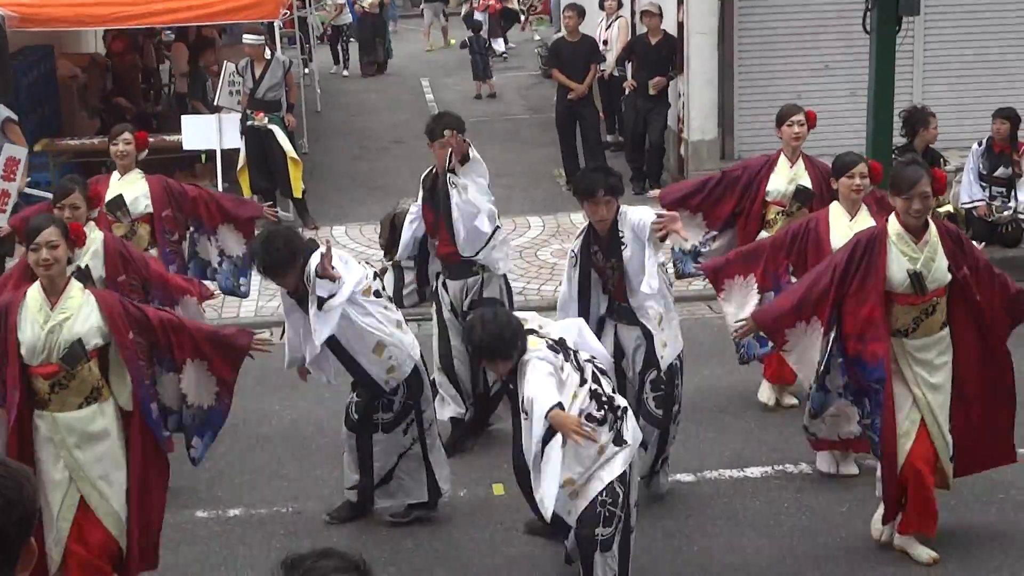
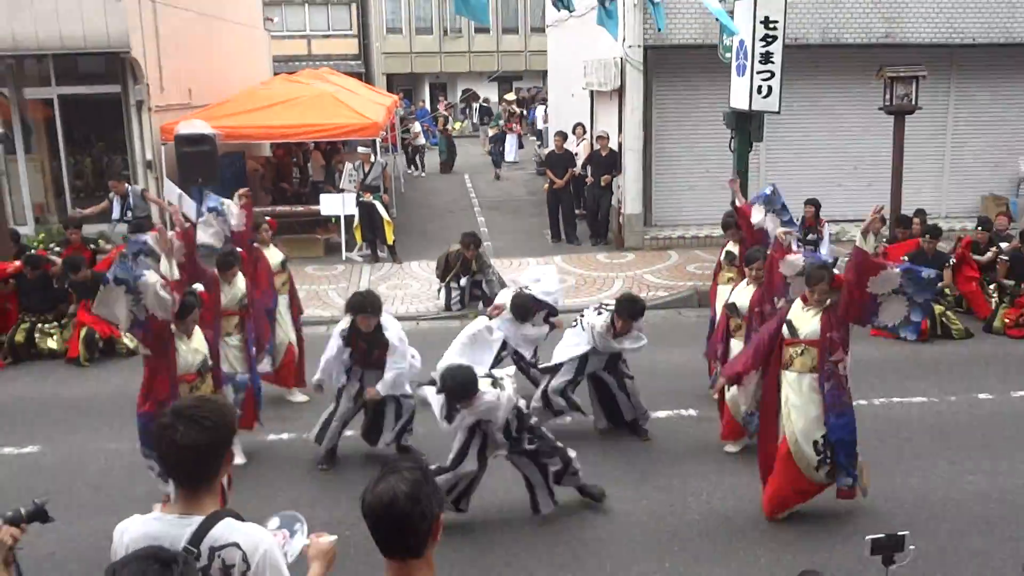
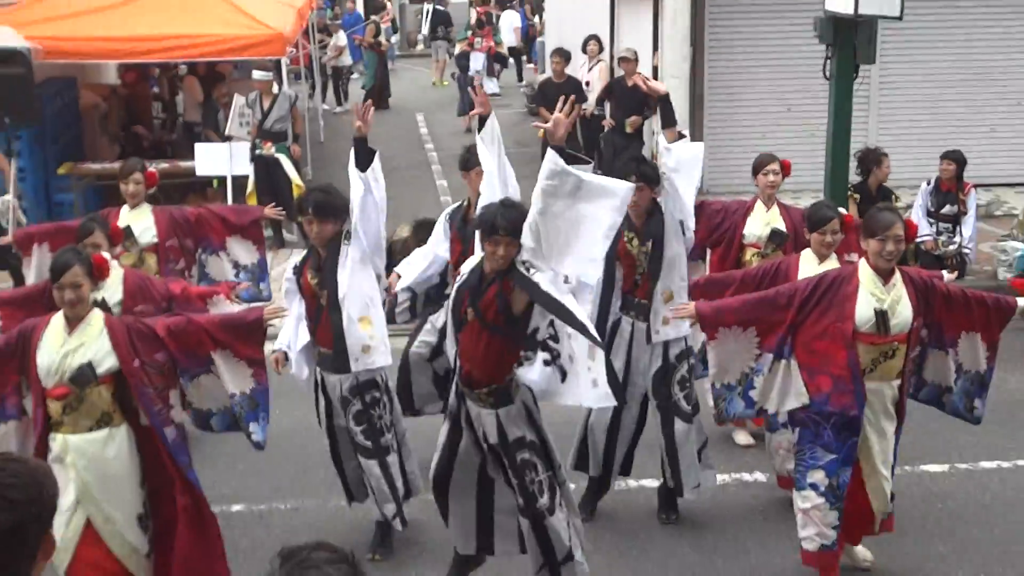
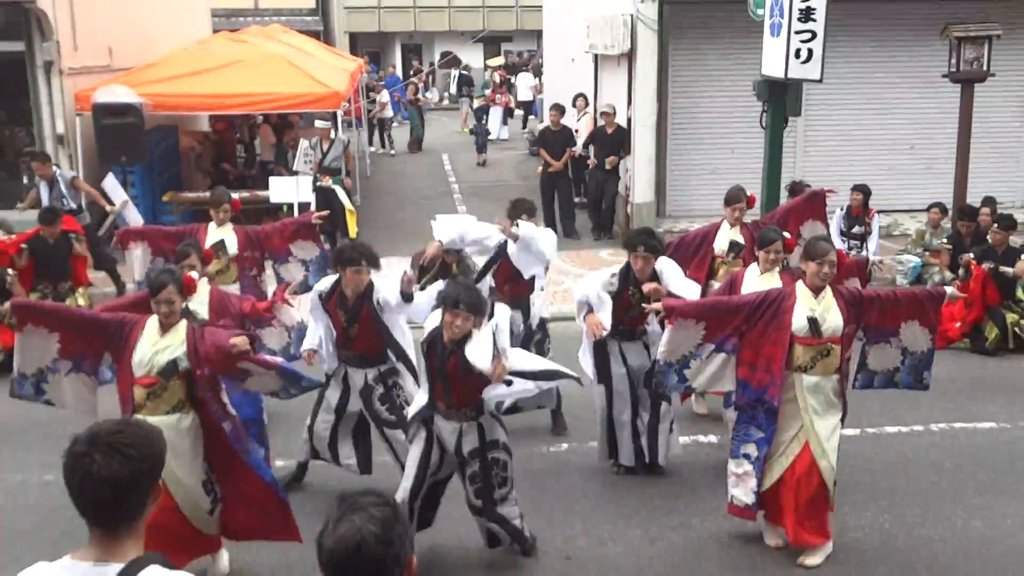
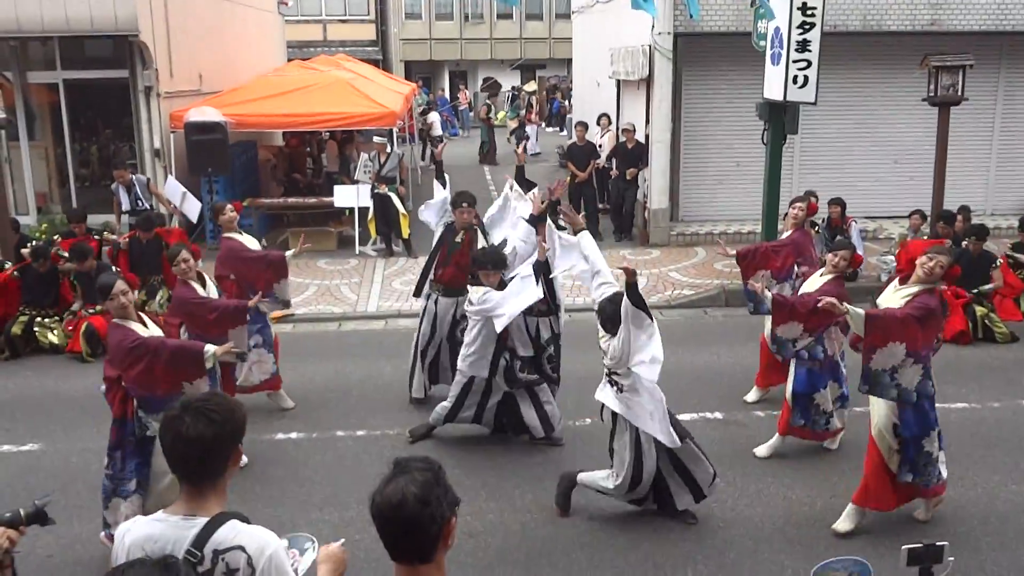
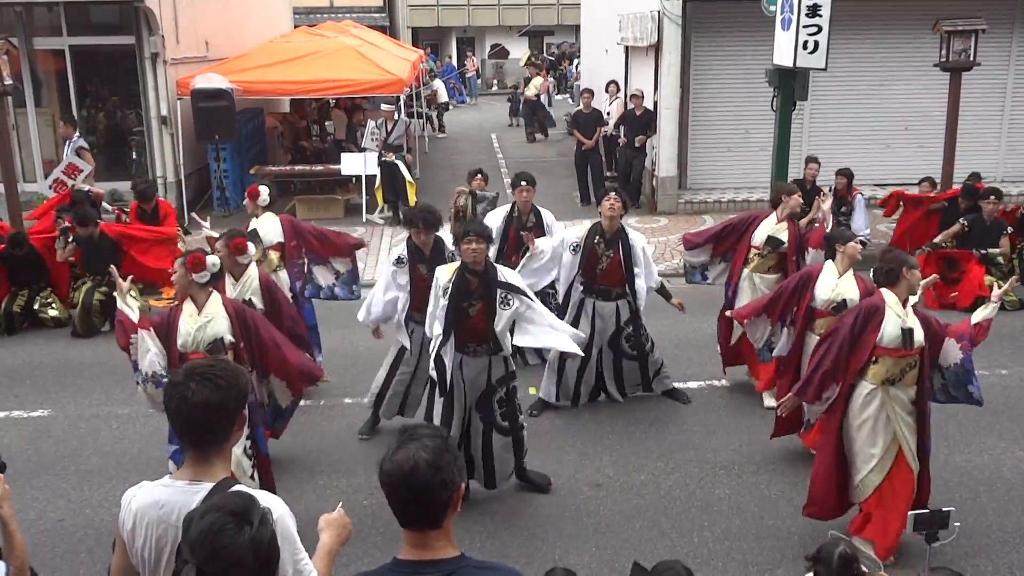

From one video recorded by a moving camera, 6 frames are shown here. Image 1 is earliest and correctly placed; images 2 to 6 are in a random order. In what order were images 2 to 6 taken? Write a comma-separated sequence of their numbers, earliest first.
3, 4, 2, 5, 6
